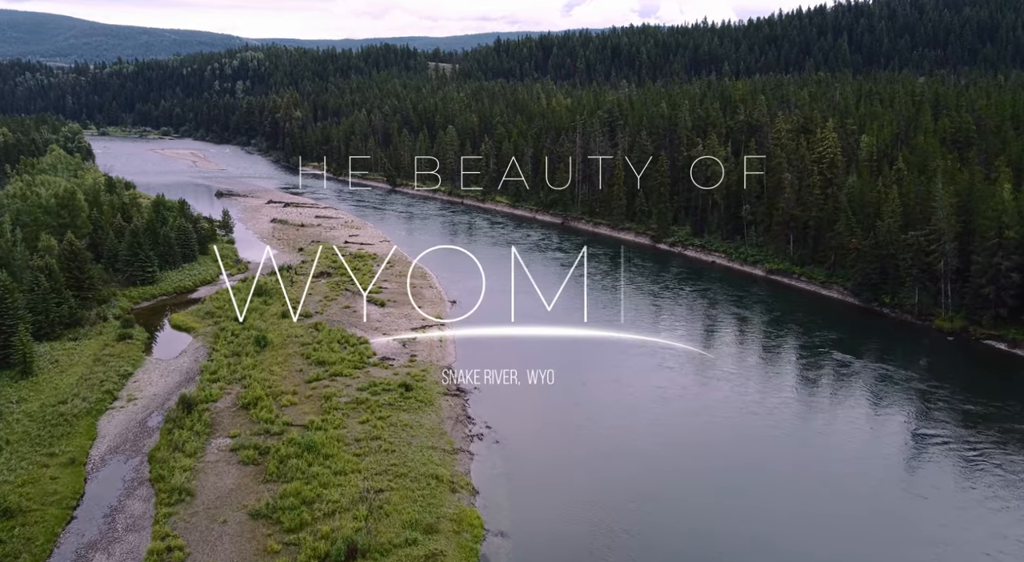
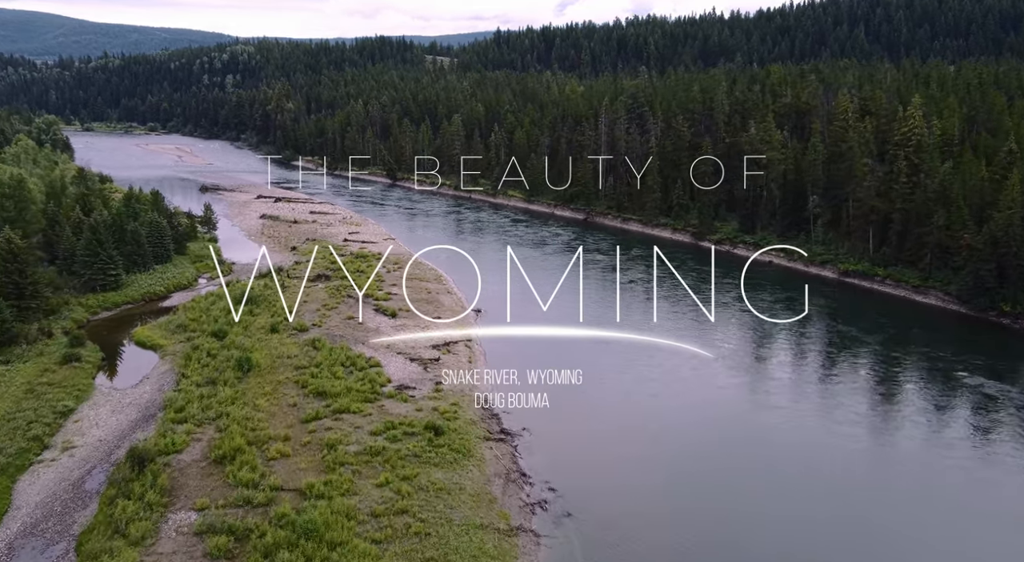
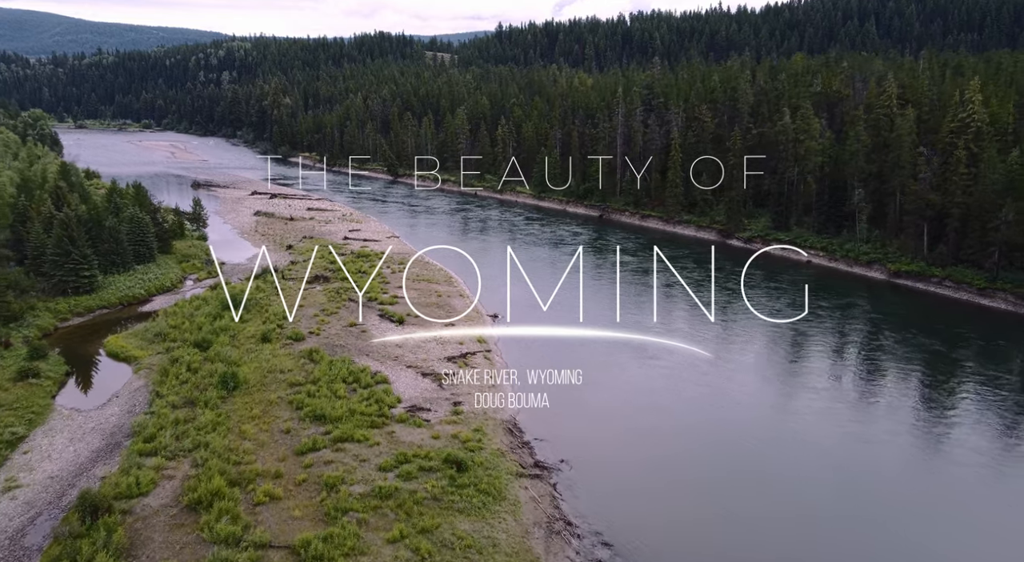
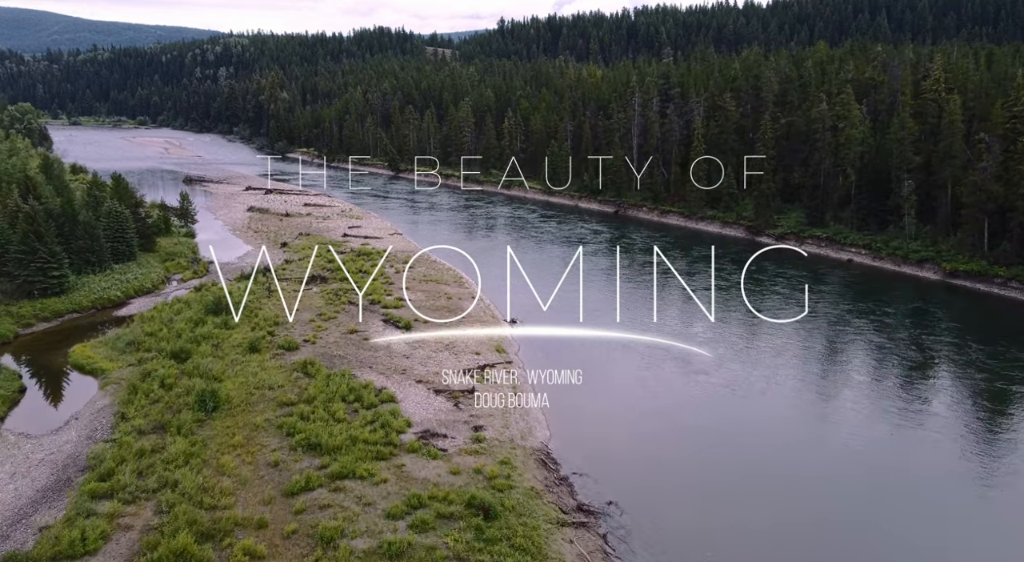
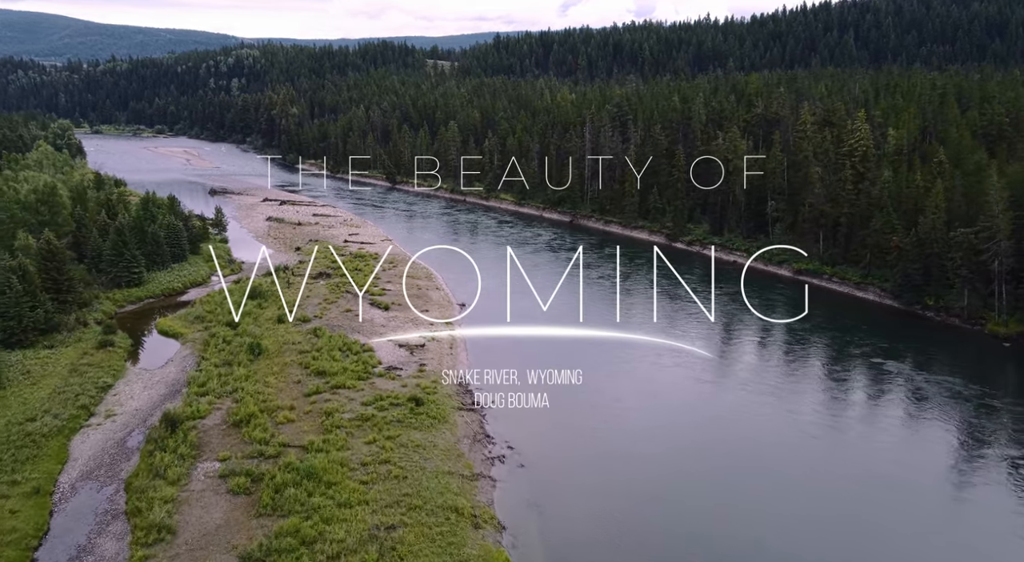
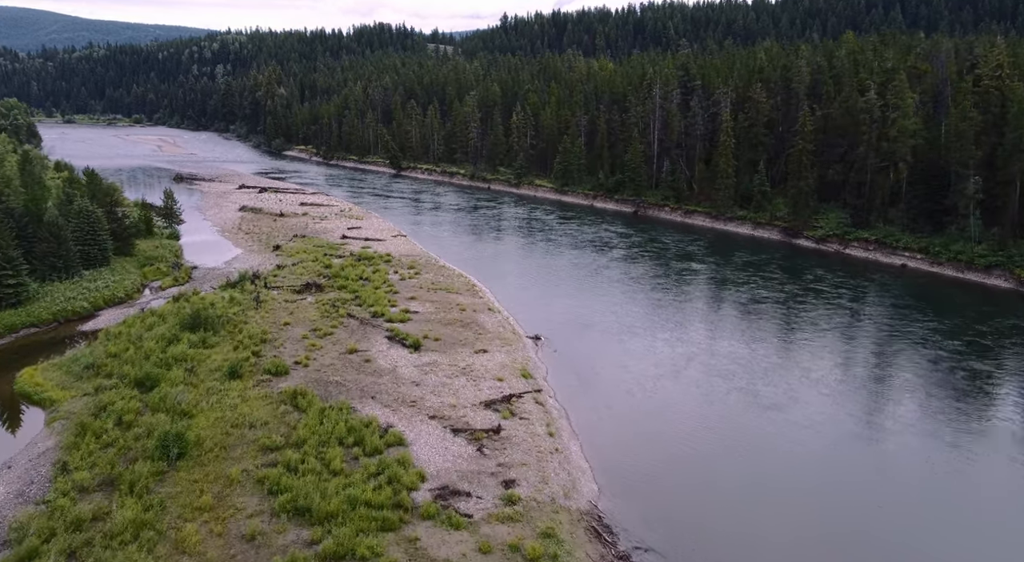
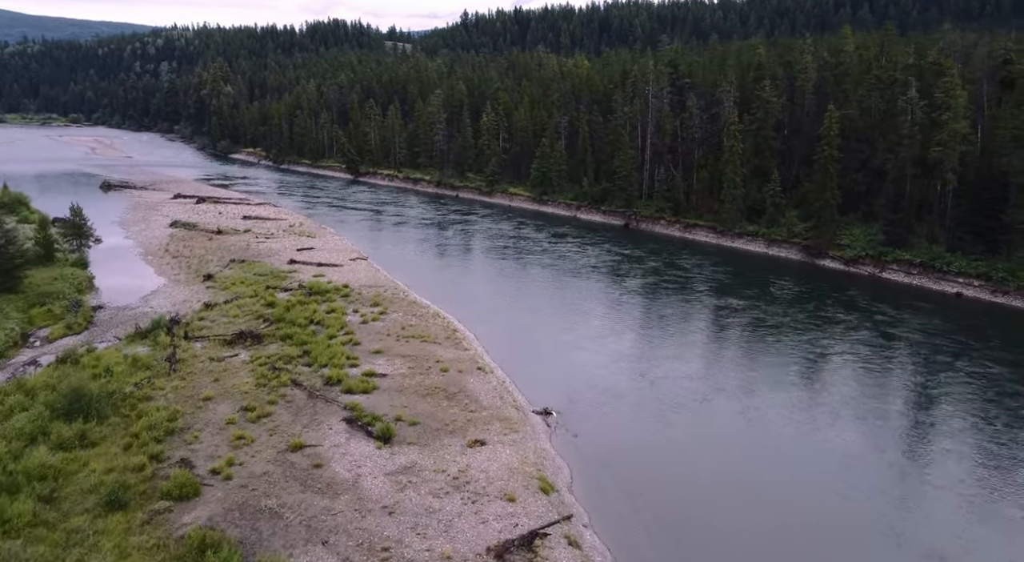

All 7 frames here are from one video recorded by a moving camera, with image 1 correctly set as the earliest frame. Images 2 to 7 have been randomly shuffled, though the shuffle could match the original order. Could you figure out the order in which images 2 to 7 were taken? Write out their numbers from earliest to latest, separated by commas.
5, 2, 3, 4, 6, 7
